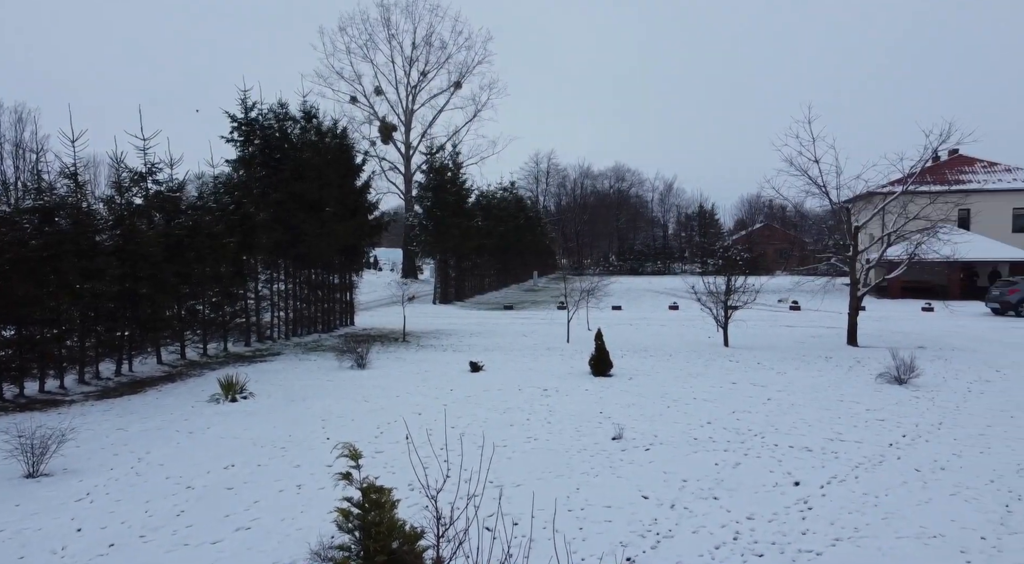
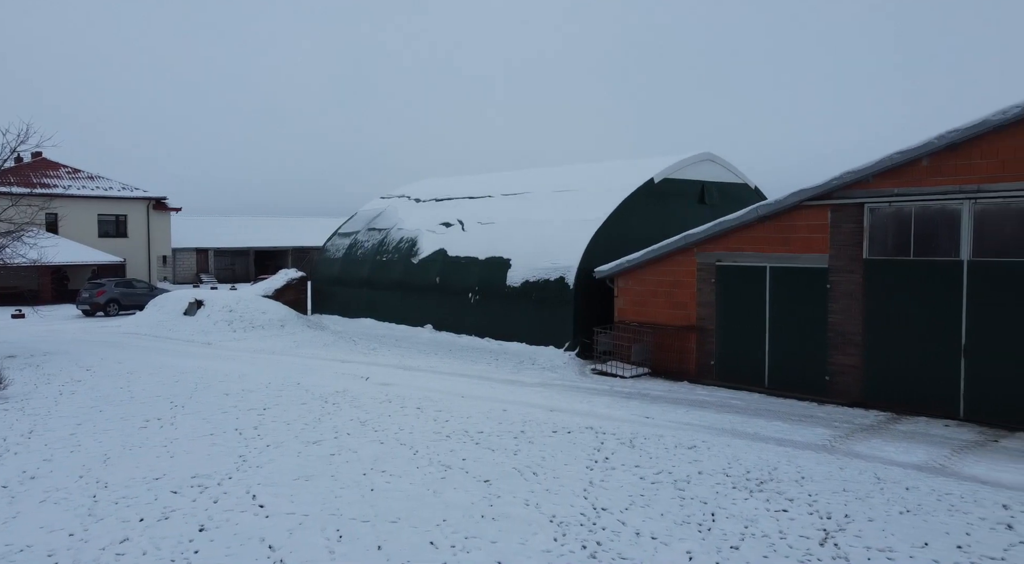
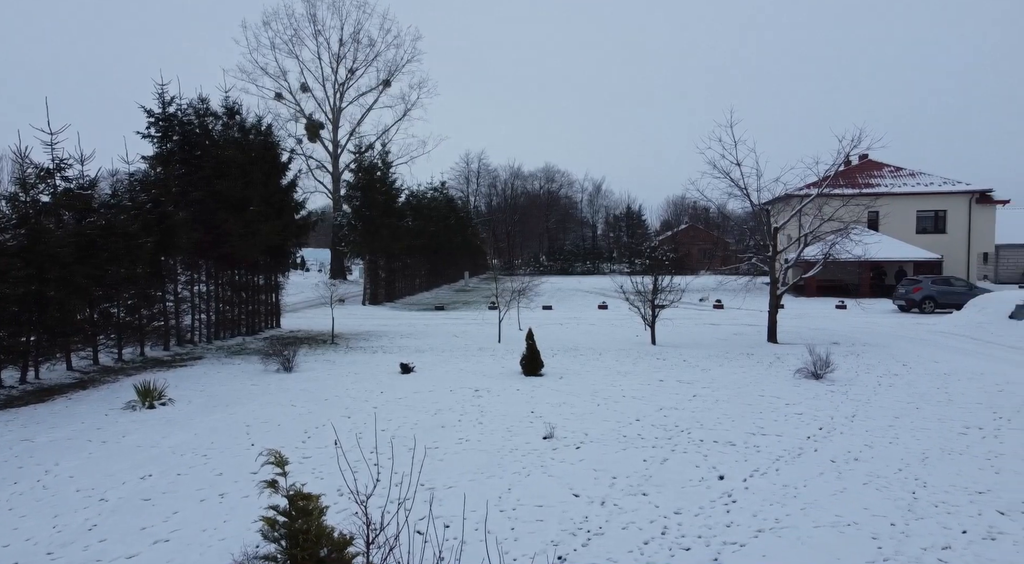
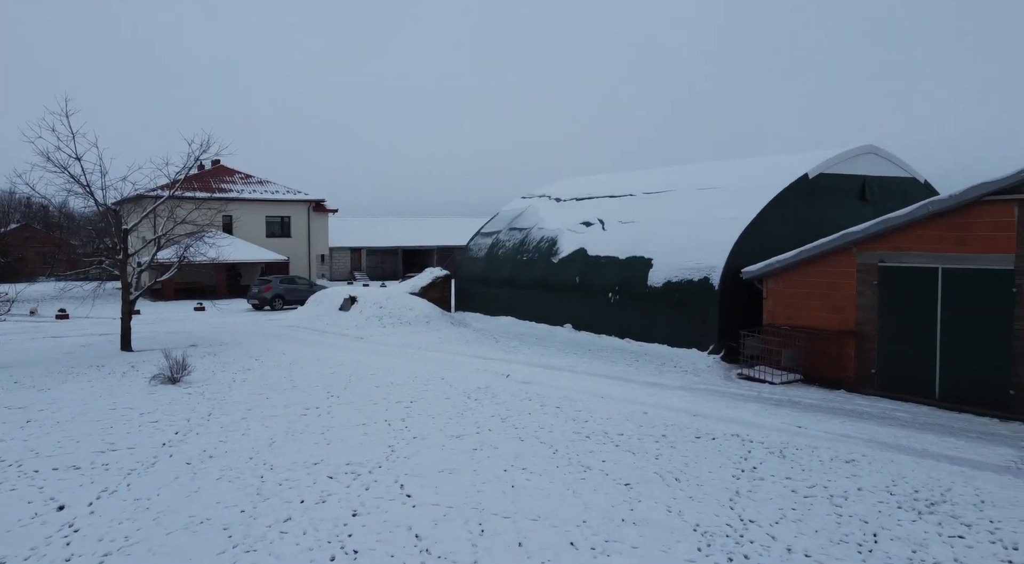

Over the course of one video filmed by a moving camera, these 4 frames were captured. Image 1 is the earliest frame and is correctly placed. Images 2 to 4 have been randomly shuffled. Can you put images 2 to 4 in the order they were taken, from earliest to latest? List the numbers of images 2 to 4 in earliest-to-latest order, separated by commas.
3, 4, 2
